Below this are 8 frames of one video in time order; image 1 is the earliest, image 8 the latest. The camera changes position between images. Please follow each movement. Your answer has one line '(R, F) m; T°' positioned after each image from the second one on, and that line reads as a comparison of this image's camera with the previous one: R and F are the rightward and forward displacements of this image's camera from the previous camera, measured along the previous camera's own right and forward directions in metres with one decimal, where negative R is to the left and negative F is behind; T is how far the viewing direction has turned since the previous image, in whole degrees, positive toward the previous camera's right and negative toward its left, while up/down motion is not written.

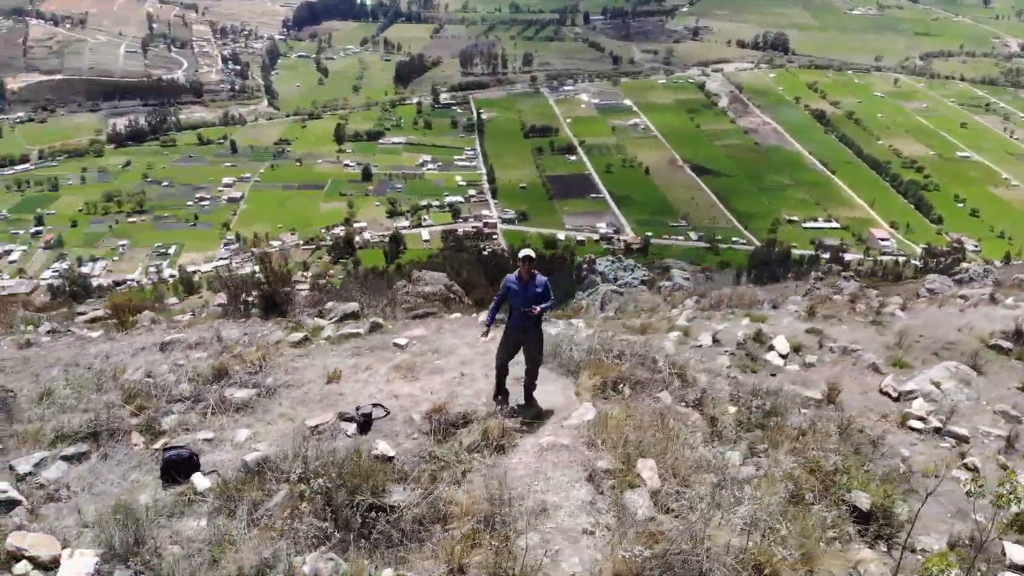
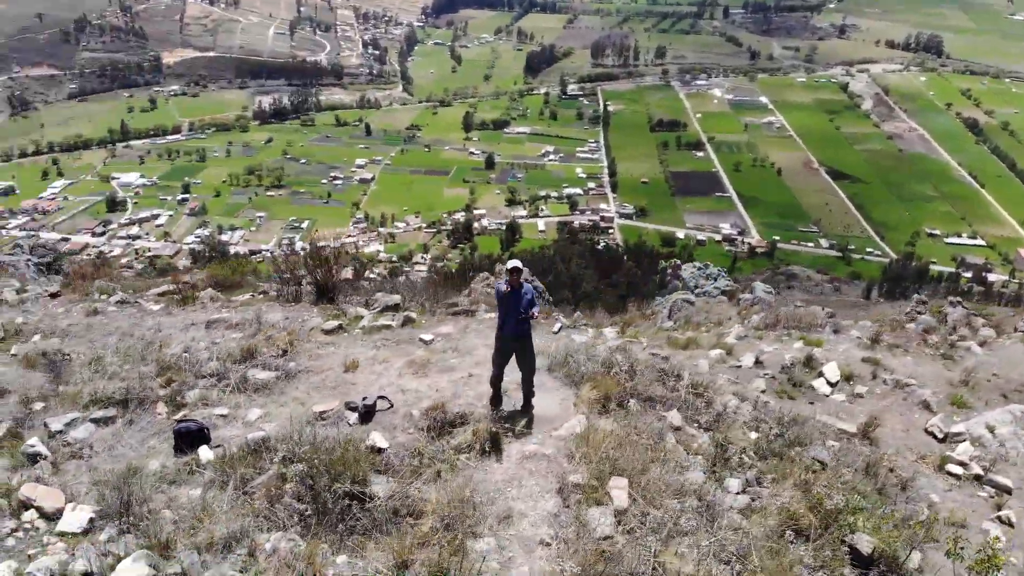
(+0.6, 0.0) m; -8°
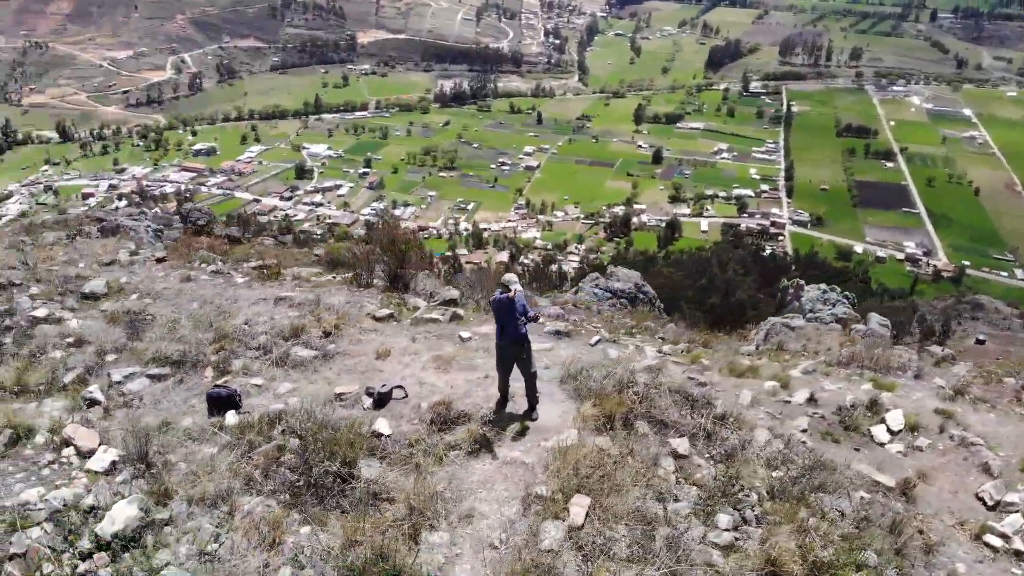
(+0.9, -0.1) m; -11°
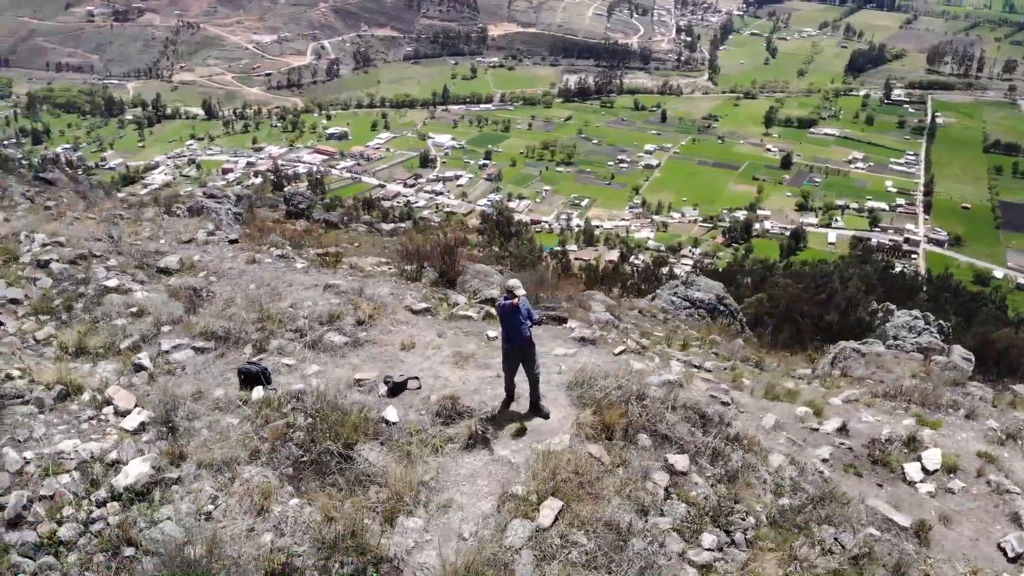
(+0.6, -0.1) m; -8°
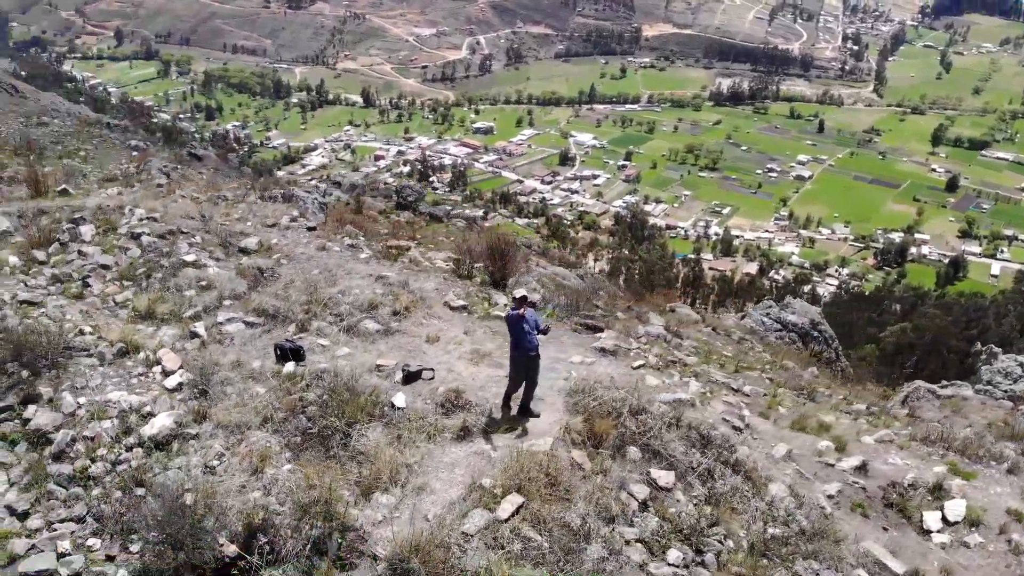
(+0.8, -0.2) m; -10°
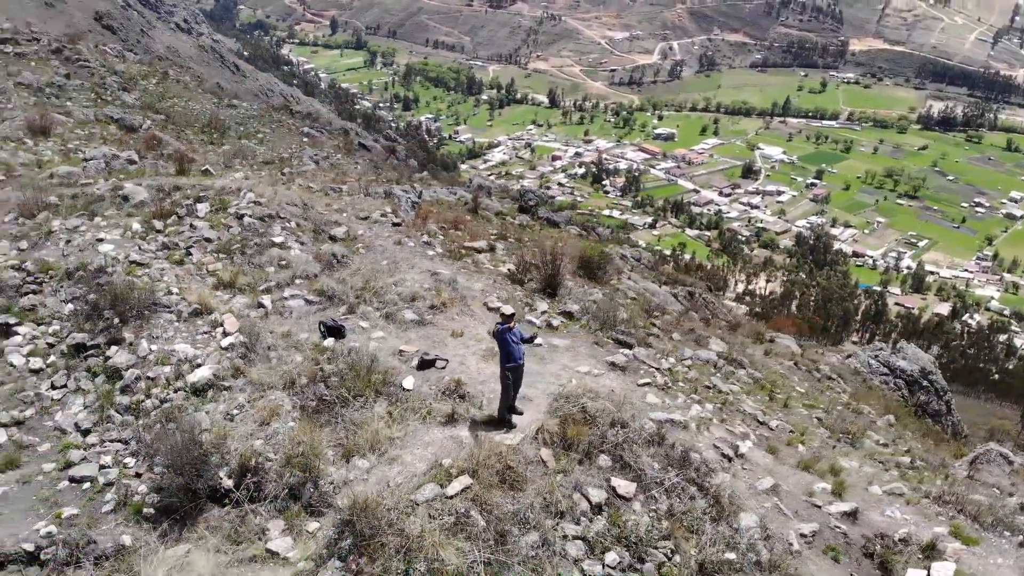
(+1.2, -0.4) m; -12°
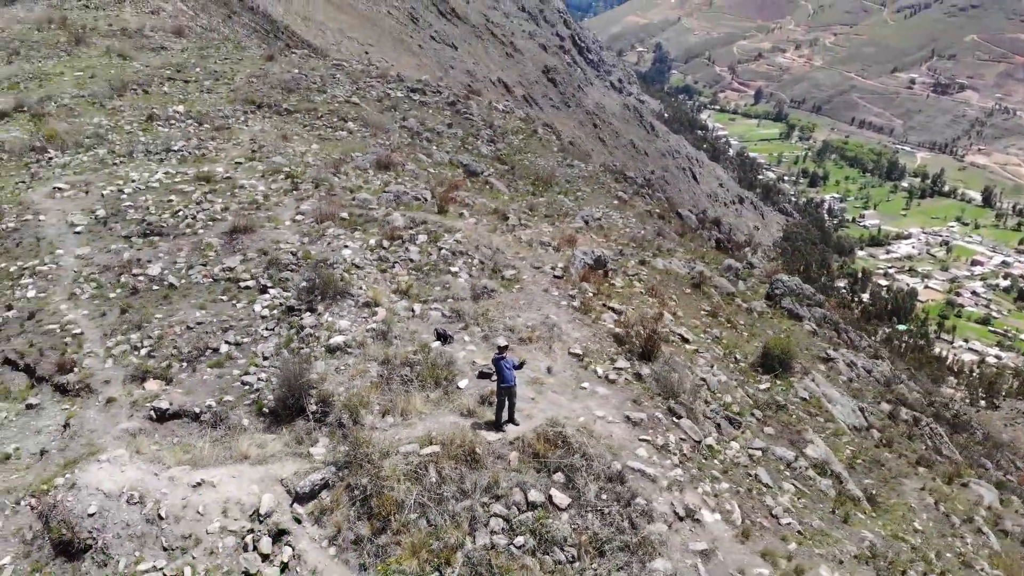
(+3.2, -1.2) m; -27°
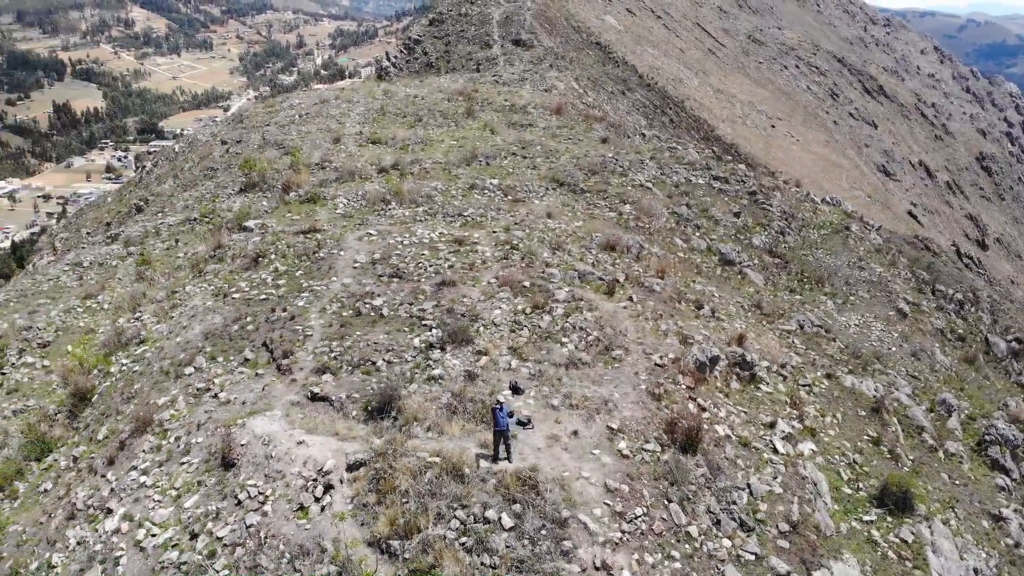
(+4.3, -1.5) m; -27°
